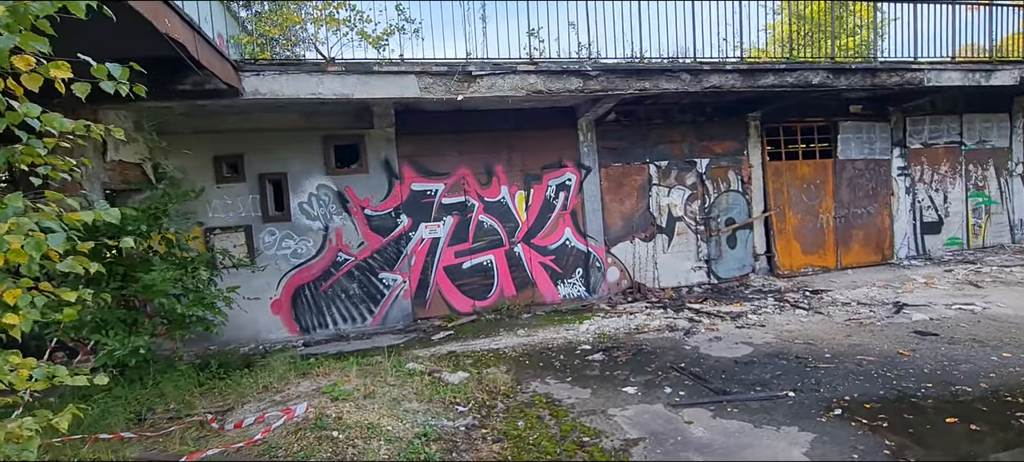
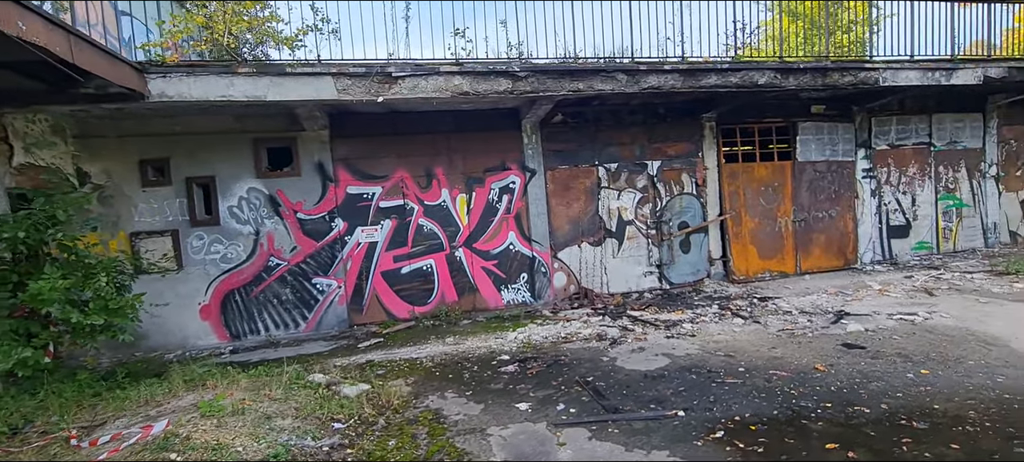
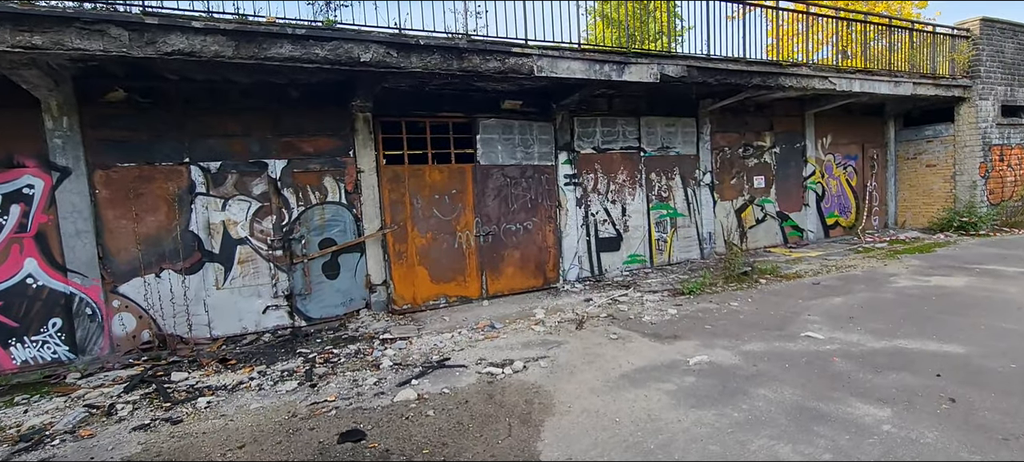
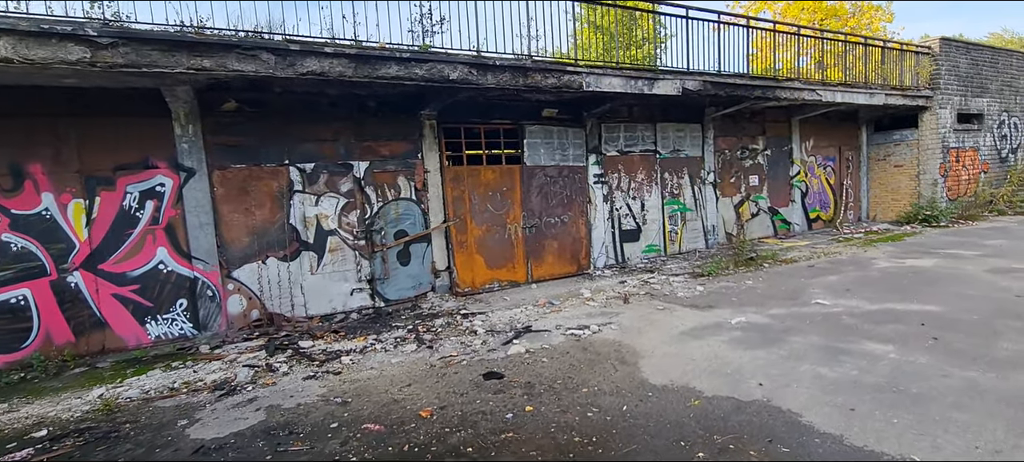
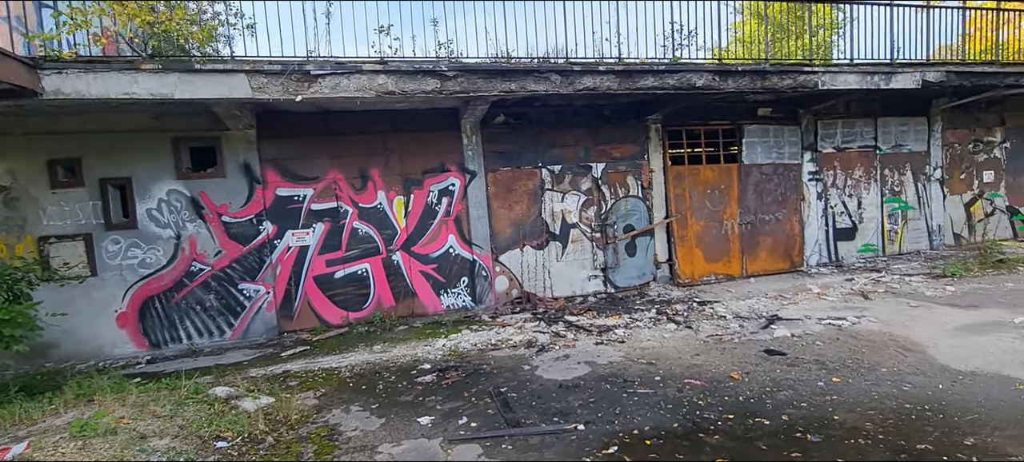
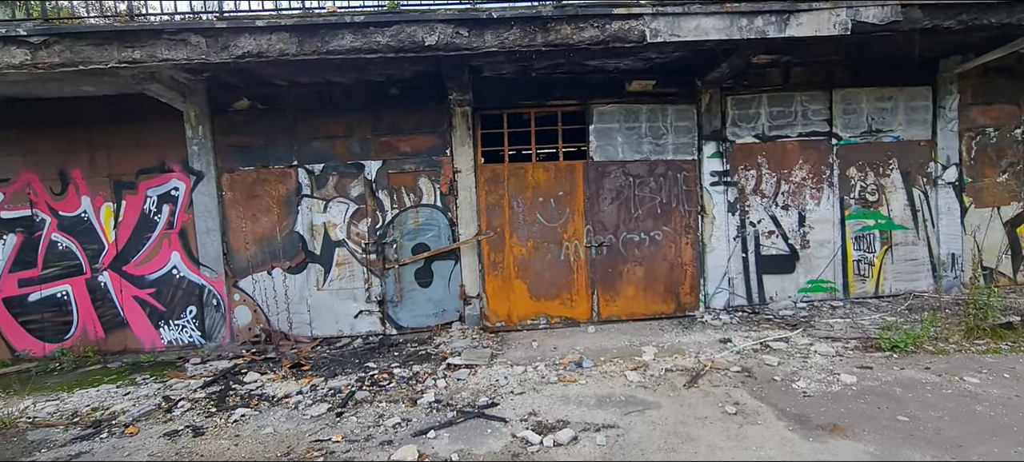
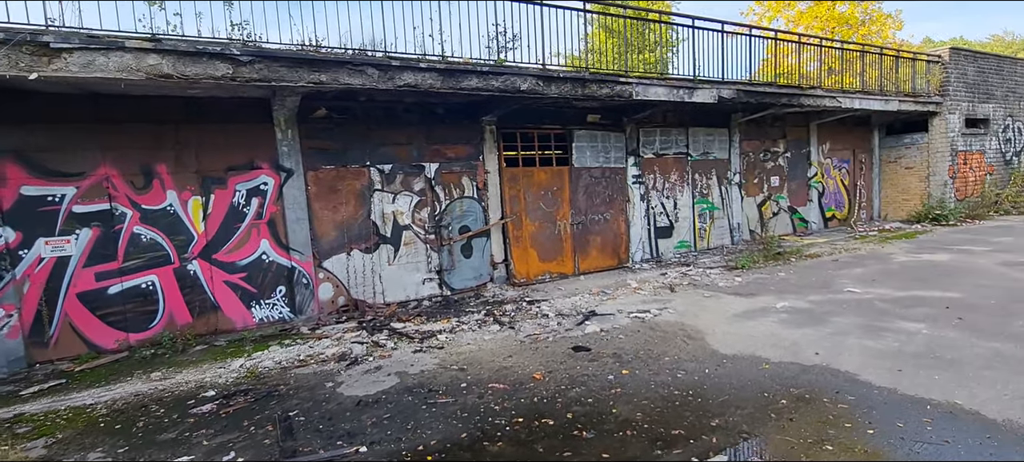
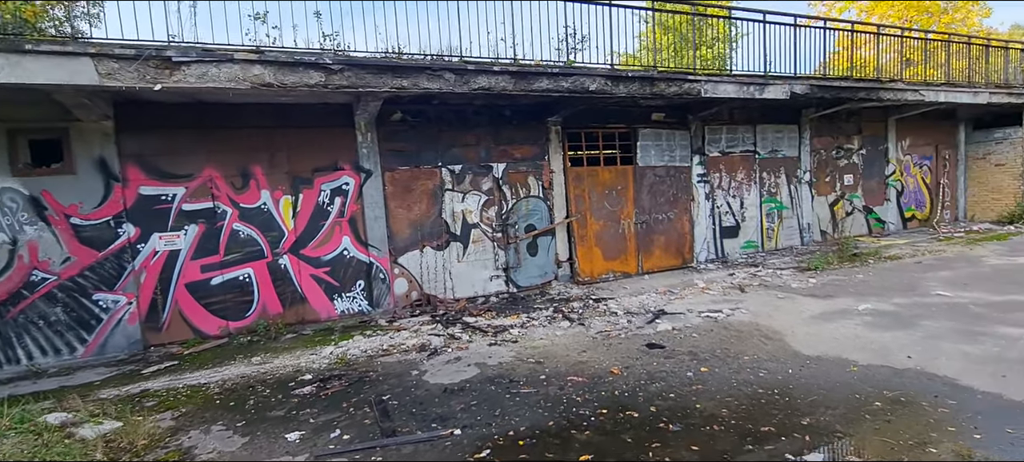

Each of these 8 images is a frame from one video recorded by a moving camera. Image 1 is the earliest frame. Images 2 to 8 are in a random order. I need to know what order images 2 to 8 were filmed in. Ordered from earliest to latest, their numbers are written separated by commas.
2, 5, 8, 7, 4, 3, 6
